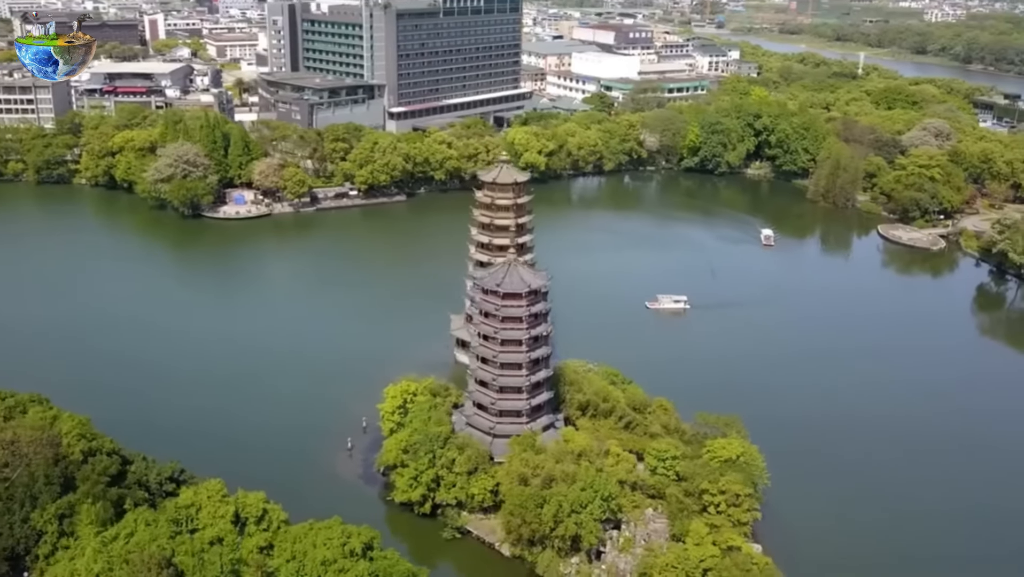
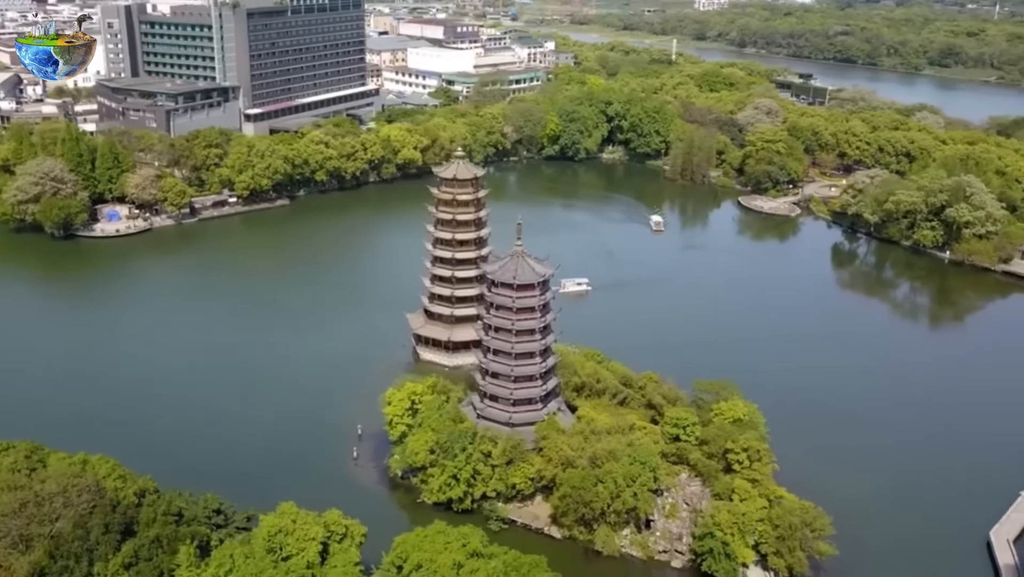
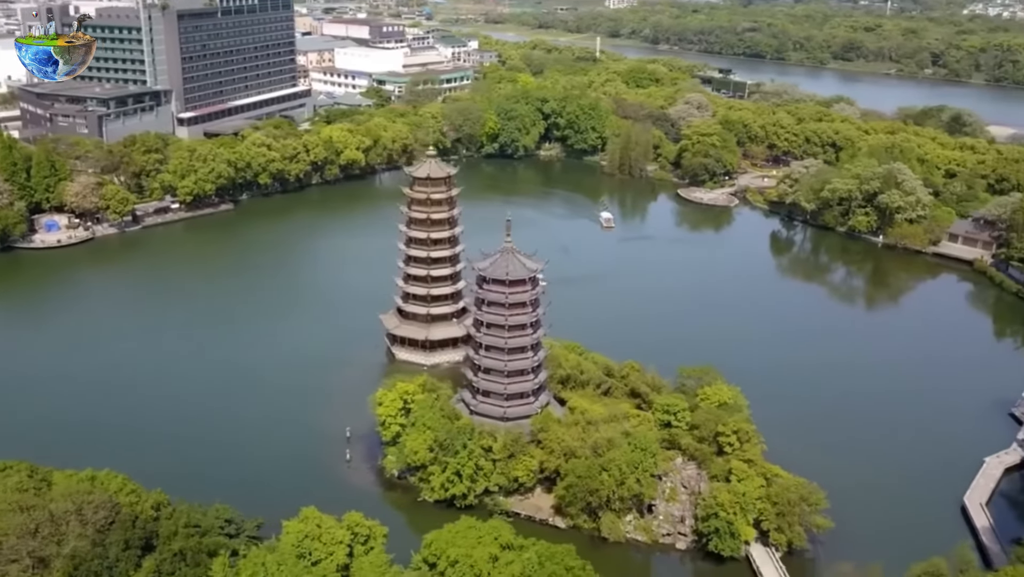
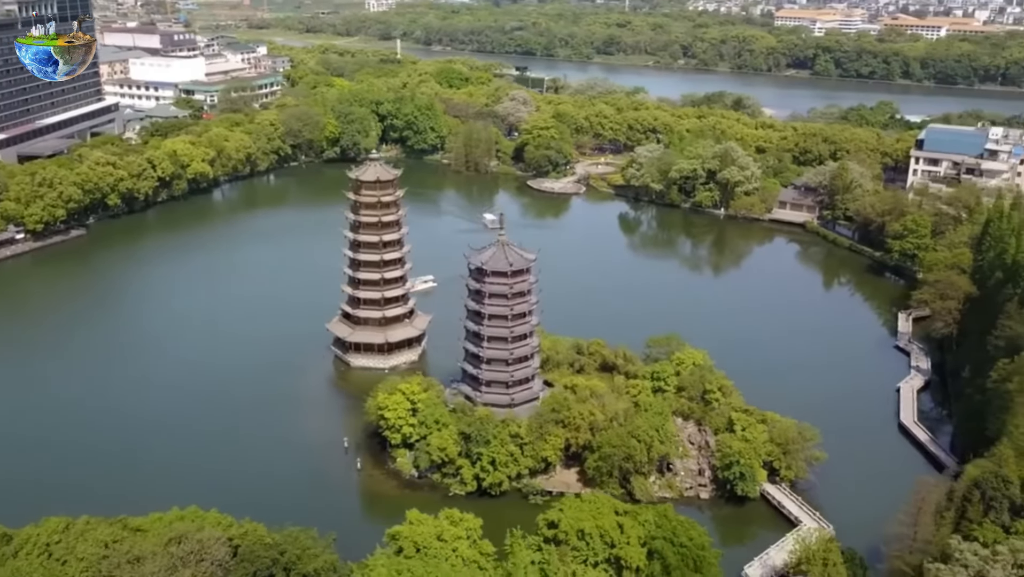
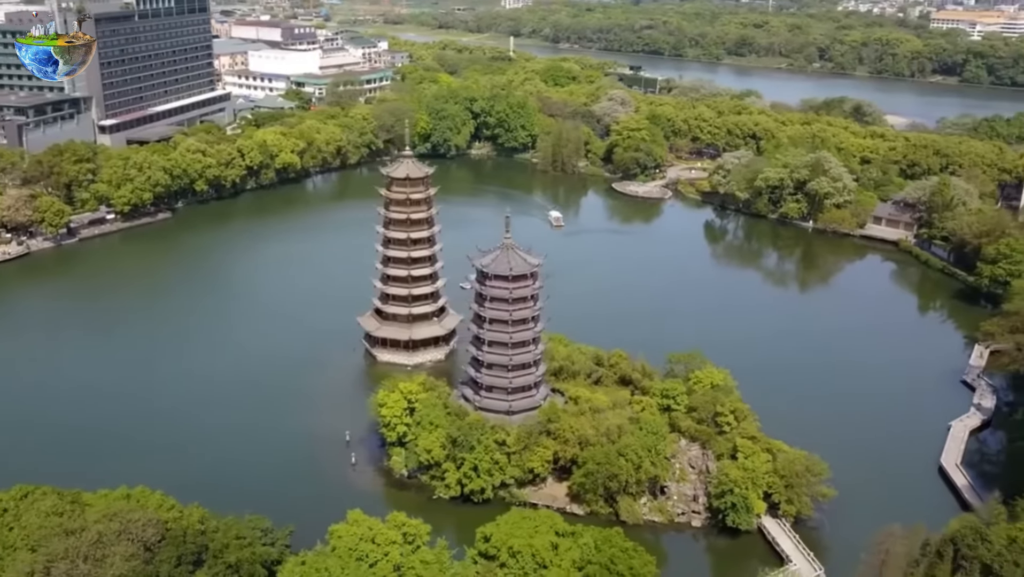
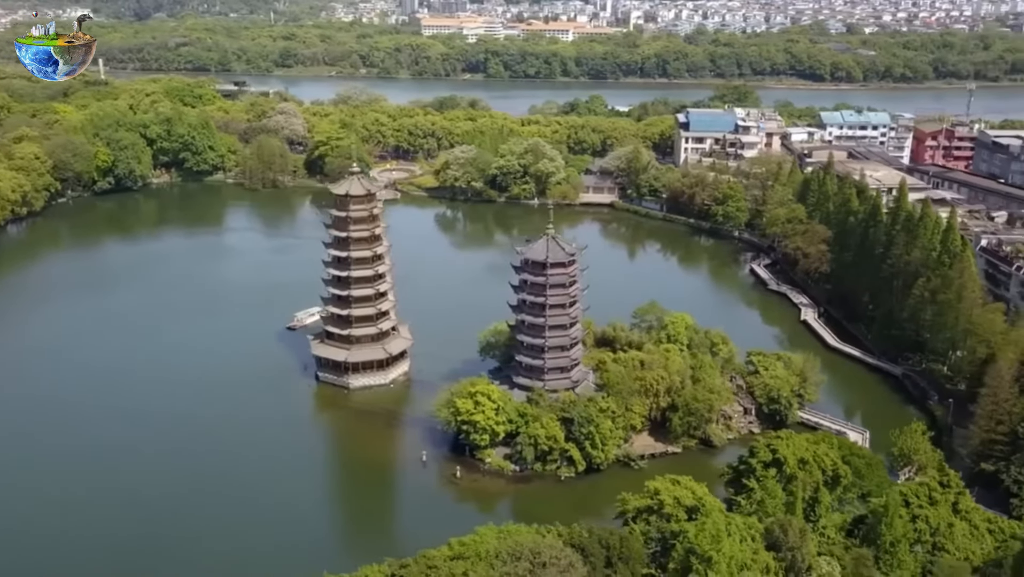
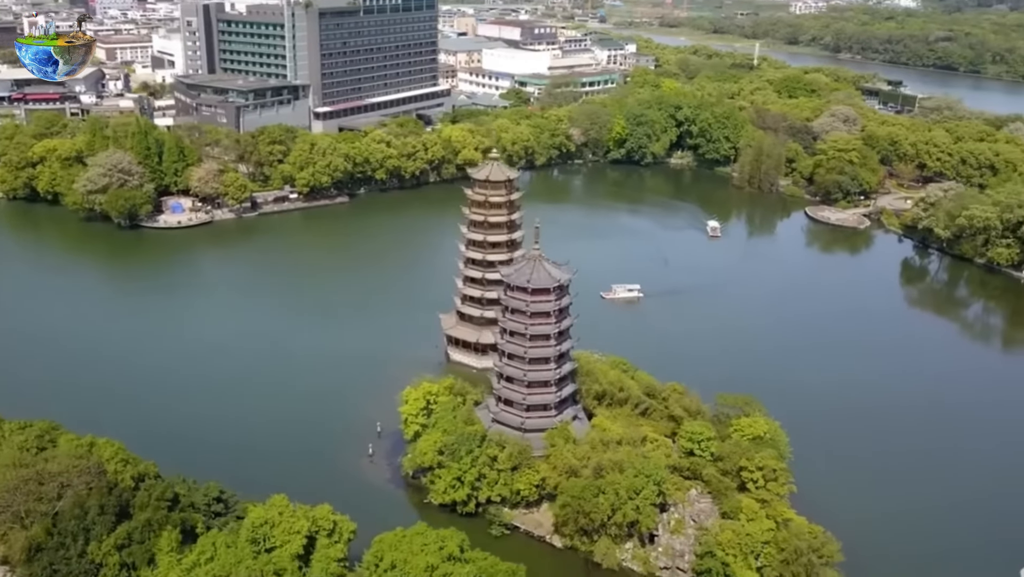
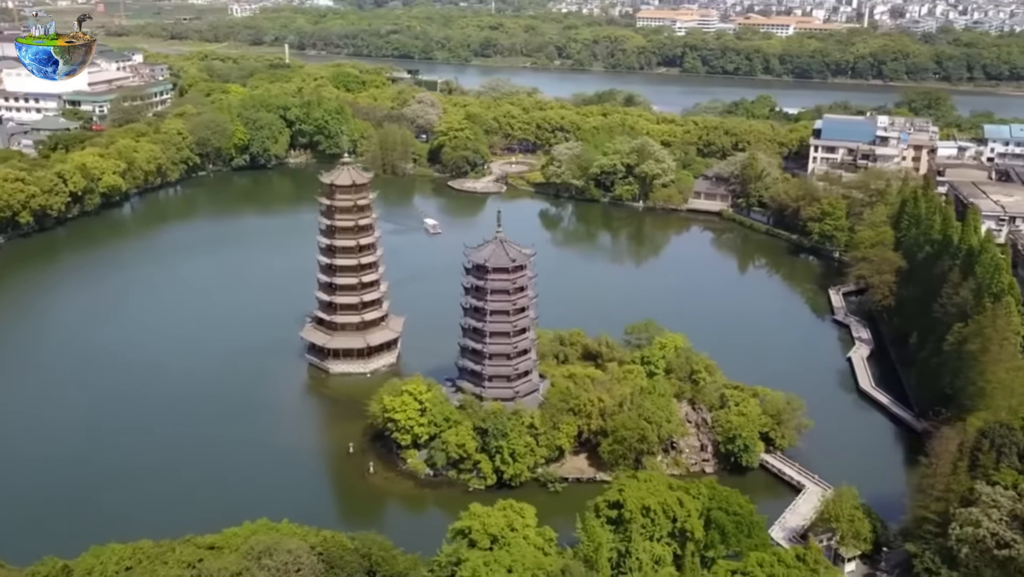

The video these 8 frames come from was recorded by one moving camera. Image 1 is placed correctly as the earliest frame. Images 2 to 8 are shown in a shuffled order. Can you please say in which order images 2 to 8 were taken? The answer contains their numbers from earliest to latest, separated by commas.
7, 2, 3, 5, 4, 8, 6
